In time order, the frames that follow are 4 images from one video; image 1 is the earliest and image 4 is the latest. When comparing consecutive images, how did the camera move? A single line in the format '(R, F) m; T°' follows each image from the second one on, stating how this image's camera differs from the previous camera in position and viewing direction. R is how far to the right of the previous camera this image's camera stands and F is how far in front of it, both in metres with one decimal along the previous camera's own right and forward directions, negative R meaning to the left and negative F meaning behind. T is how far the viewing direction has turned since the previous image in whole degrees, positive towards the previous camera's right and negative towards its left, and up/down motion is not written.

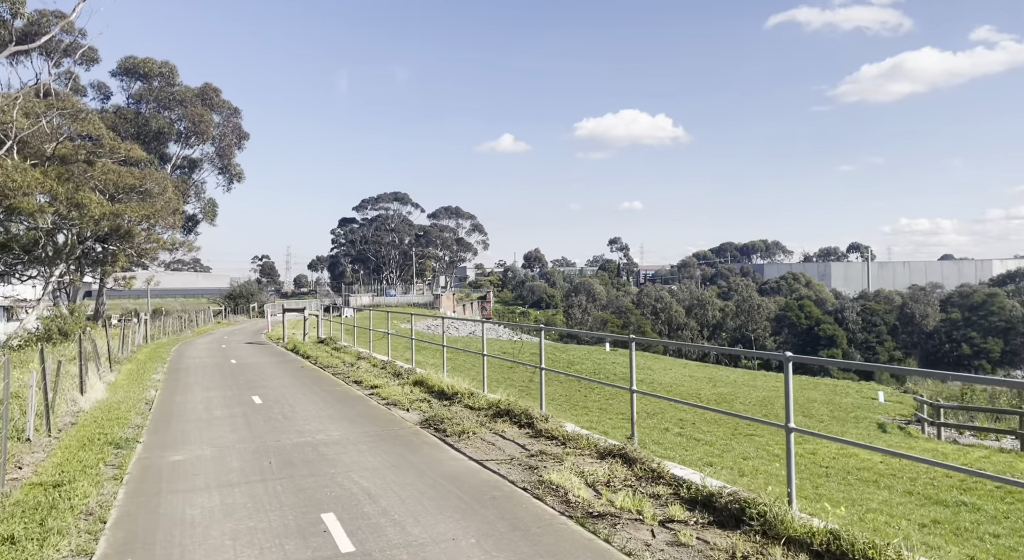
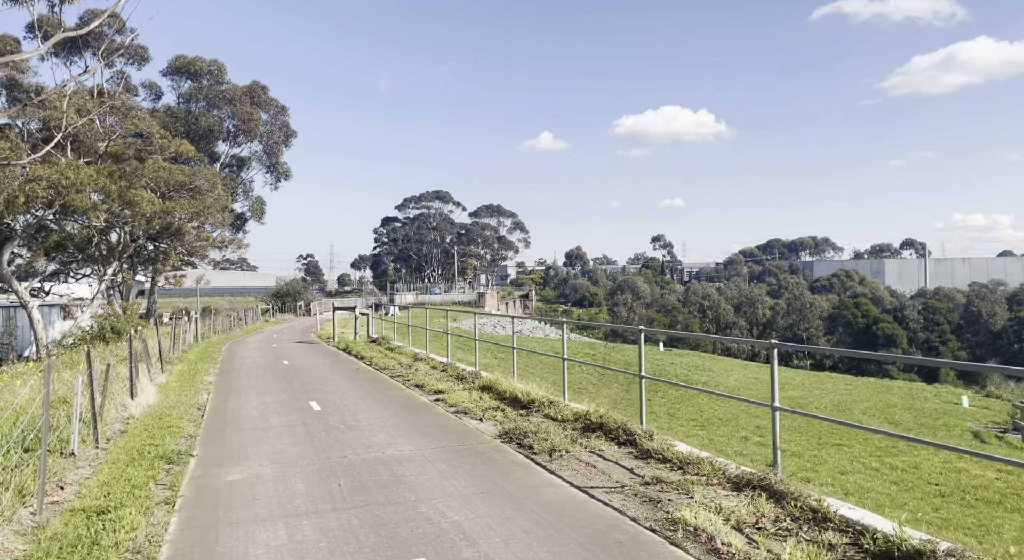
(-0.5, +1.0) m; -3°
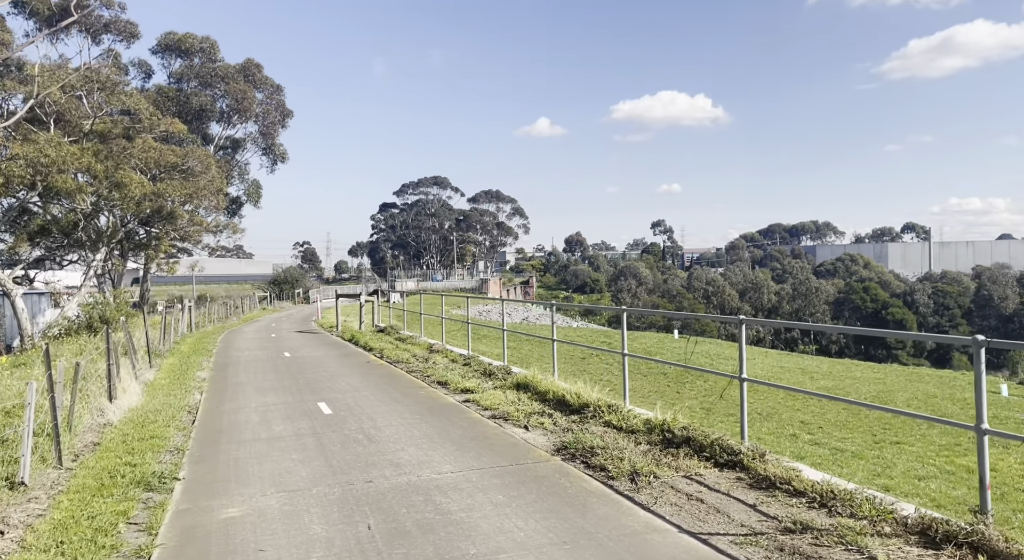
(-0.5, +1.5) m; 0°
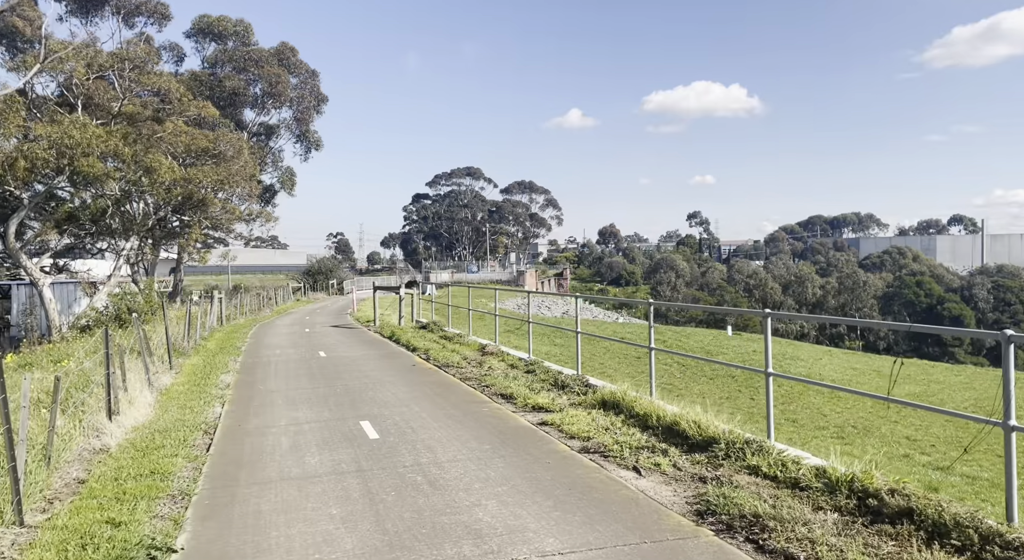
(-0.6, +1.8) m; -2°
